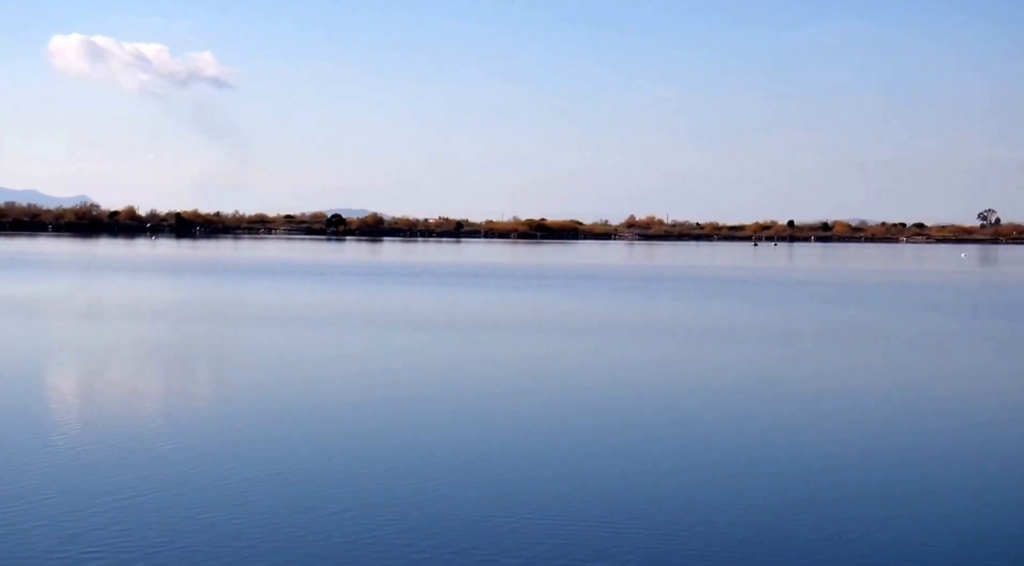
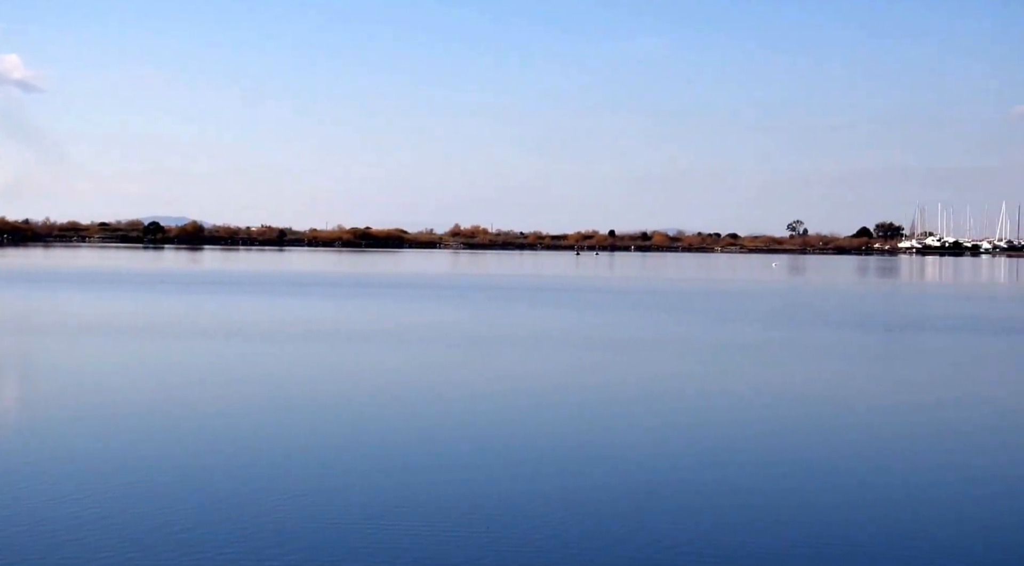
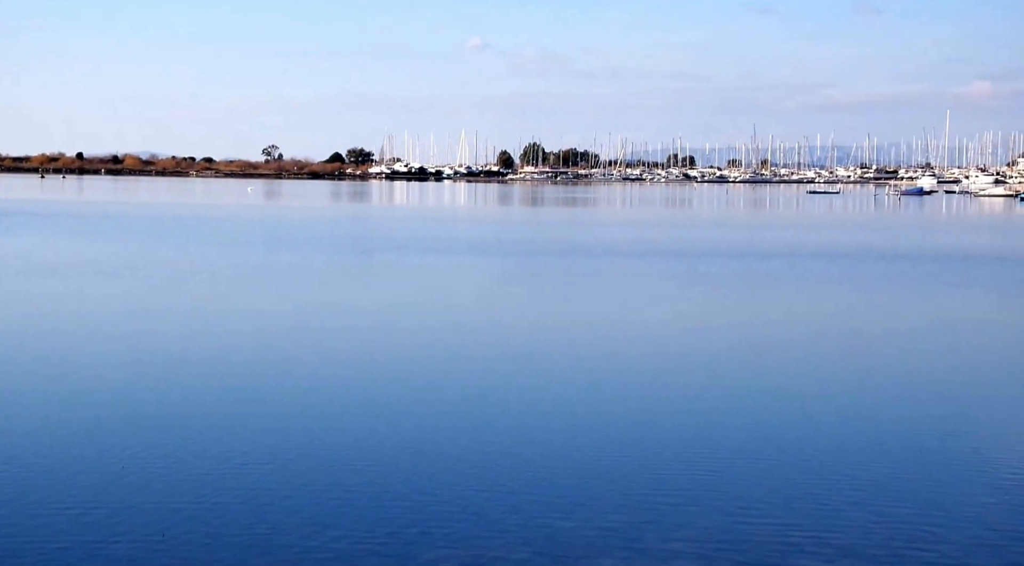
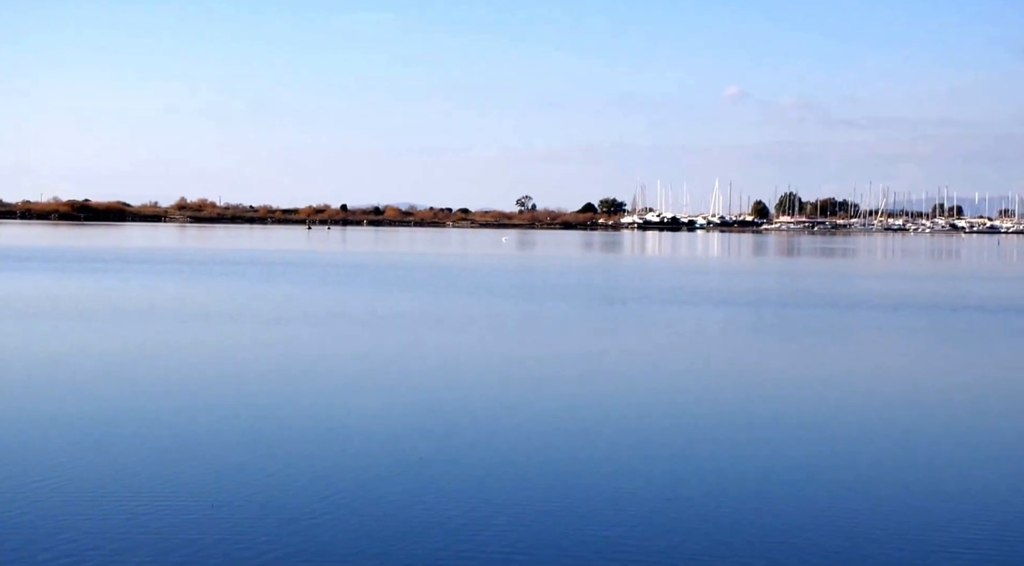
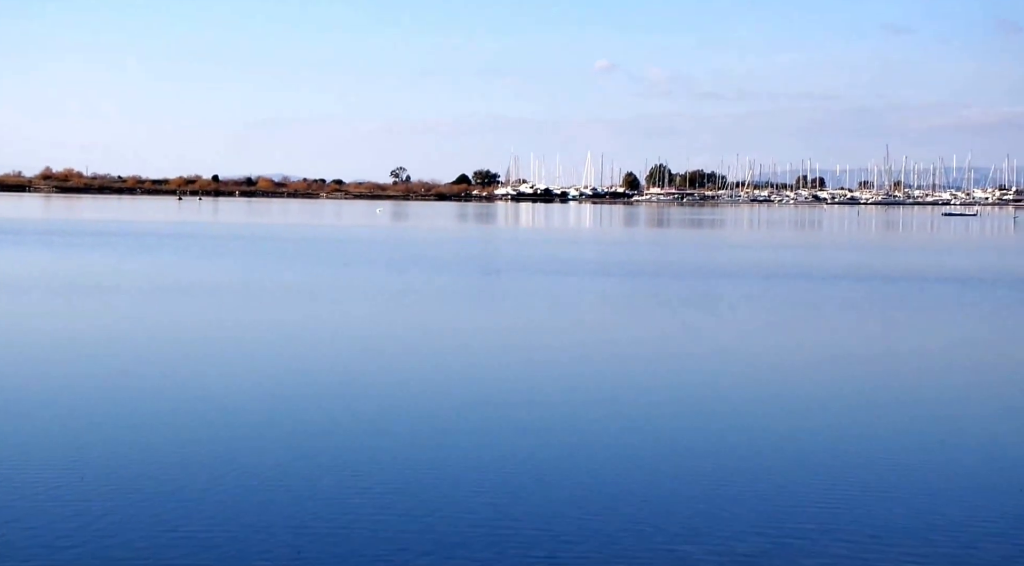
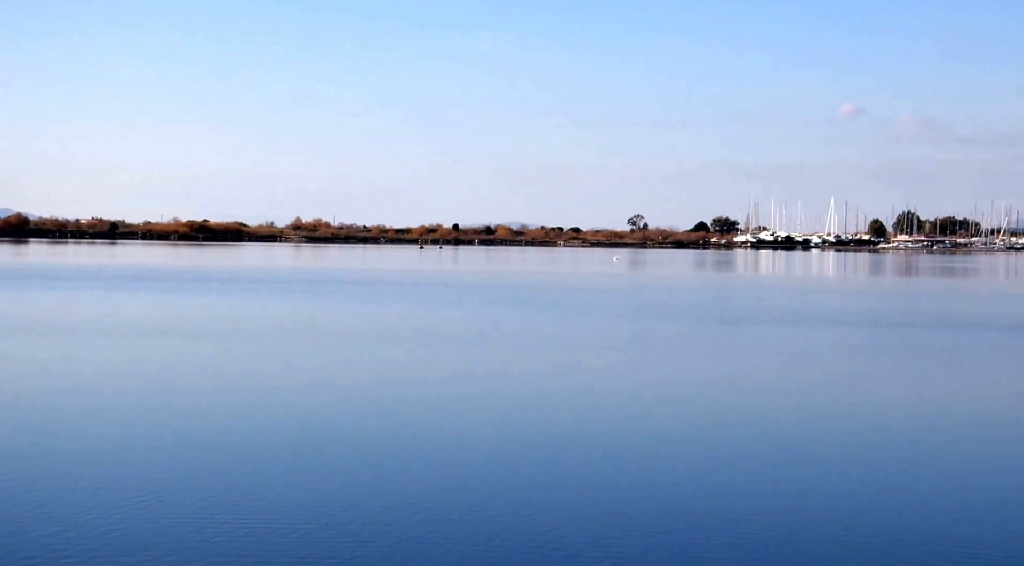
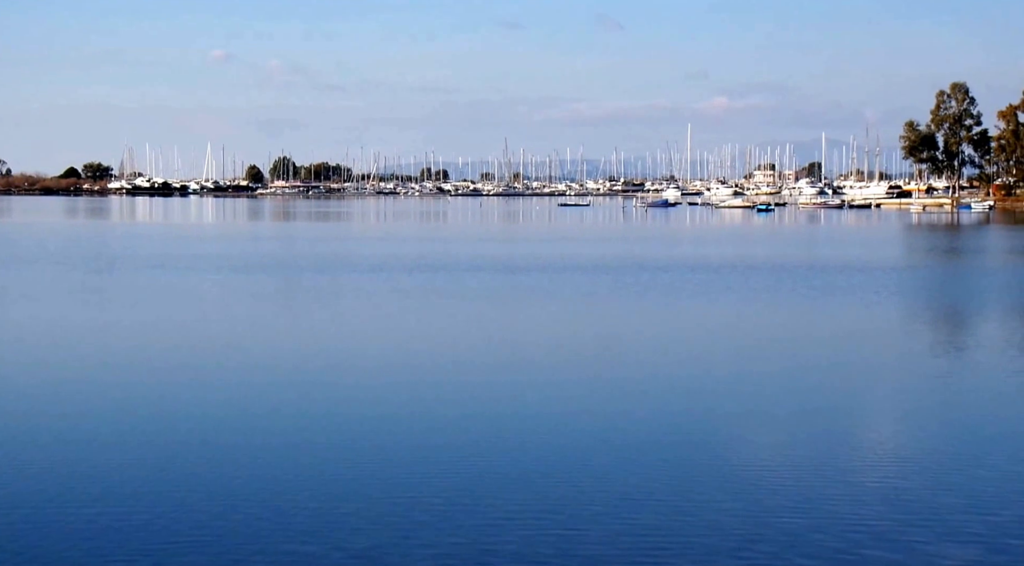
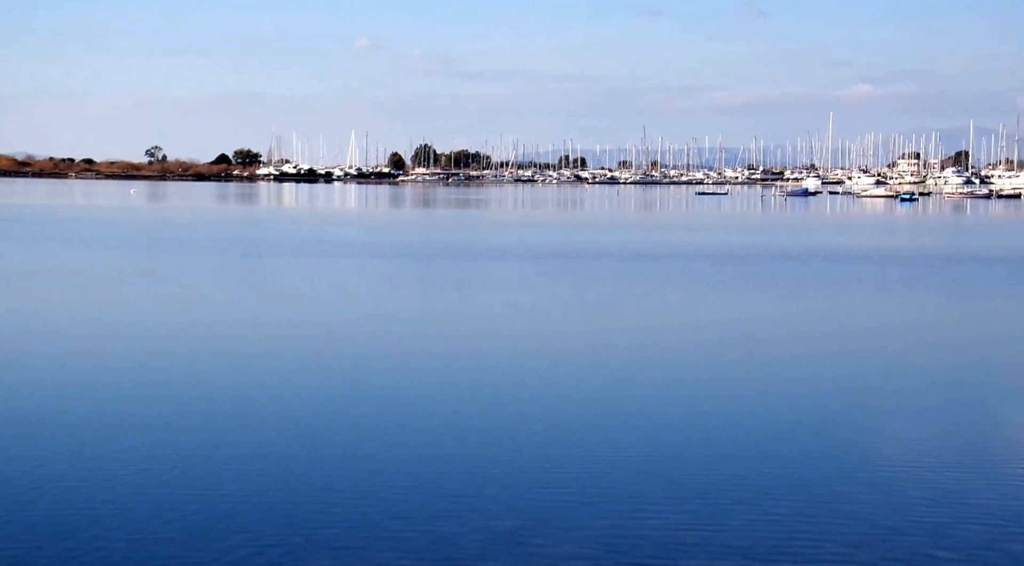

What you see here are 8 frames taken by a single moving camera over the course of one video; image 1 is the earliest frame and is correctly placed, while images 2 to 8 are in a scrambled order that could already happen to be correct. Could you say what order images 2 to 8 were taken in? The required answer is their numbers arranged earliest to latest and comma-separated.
2, 6, 4, 5, 3, 8, 7
